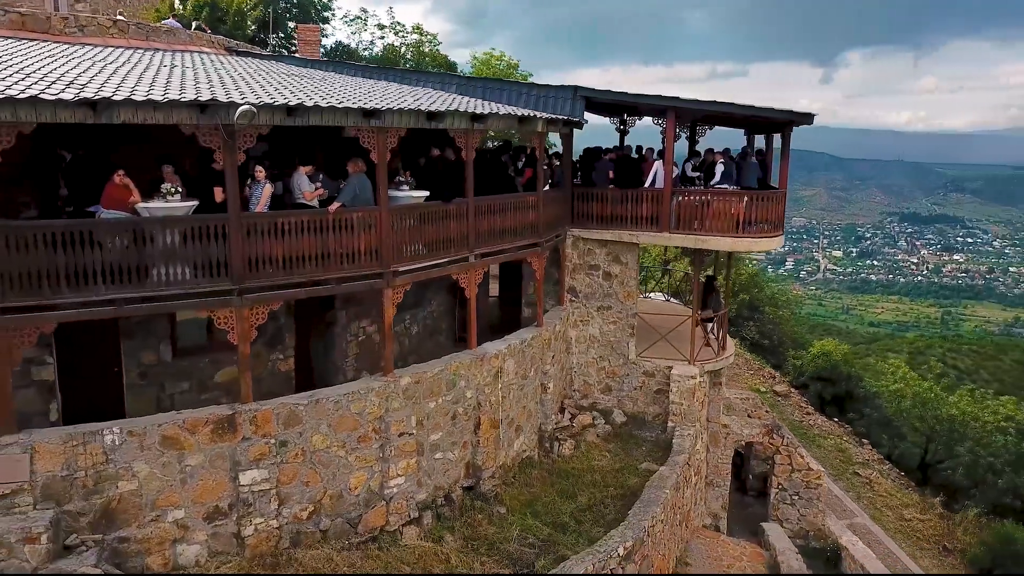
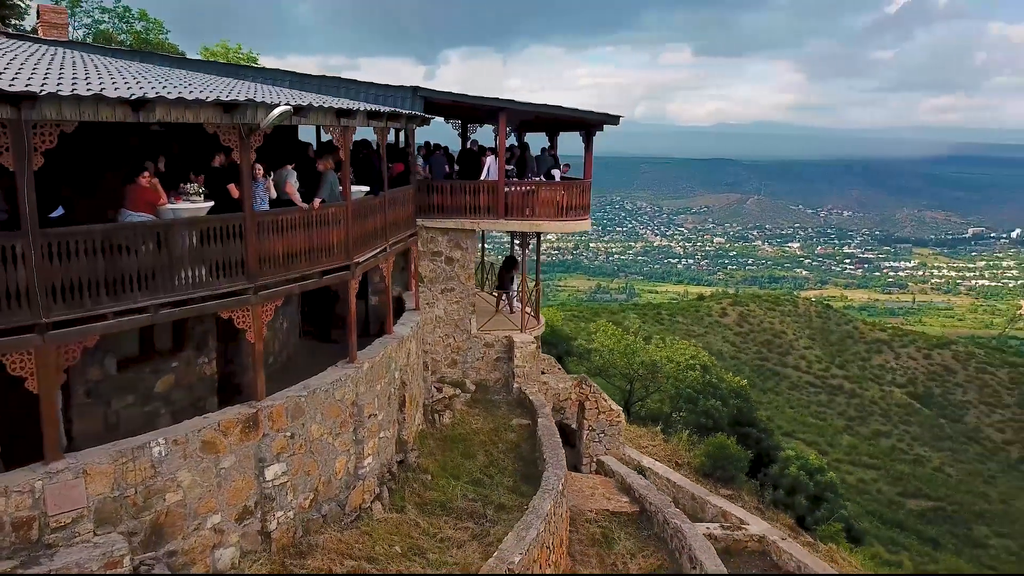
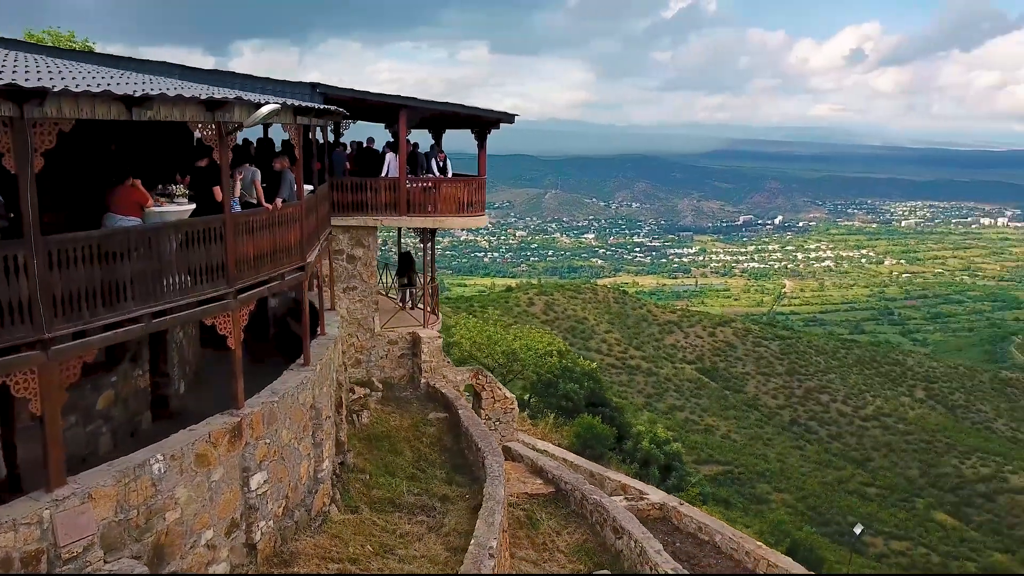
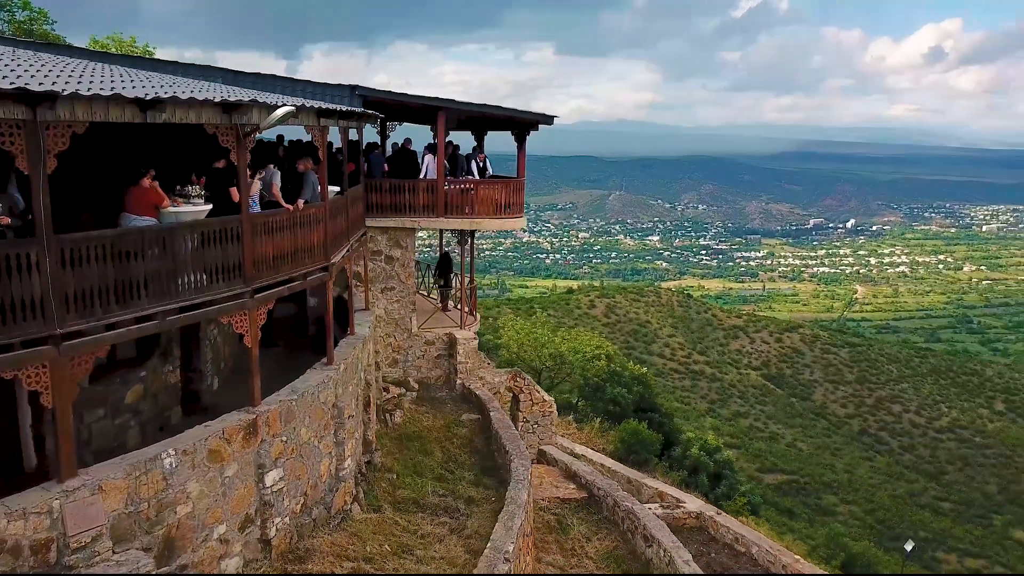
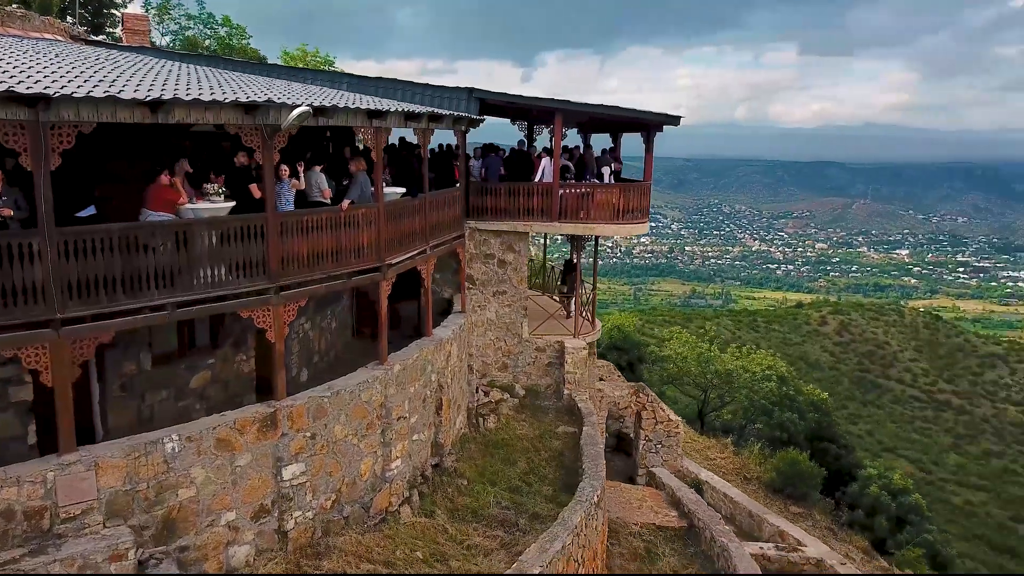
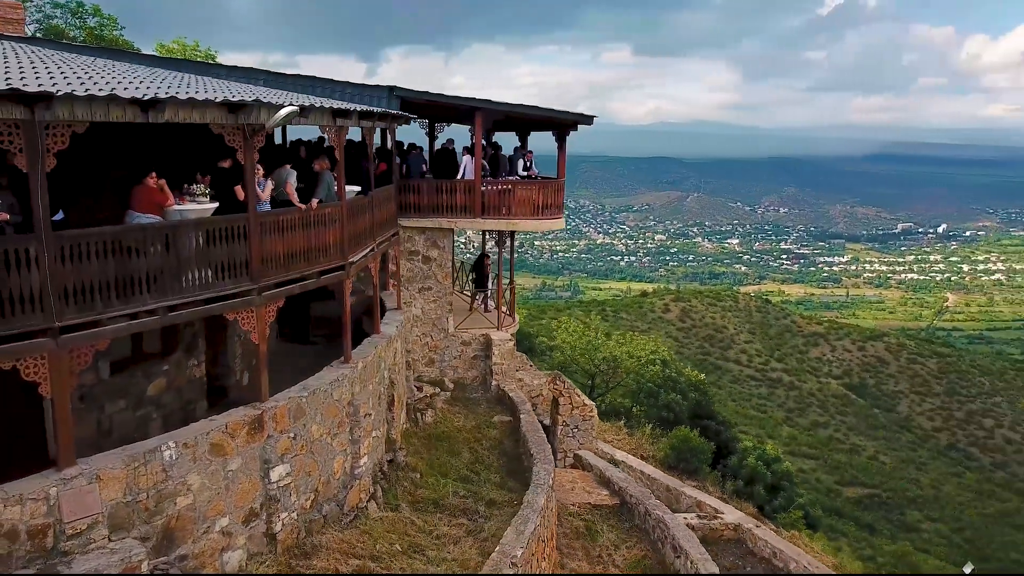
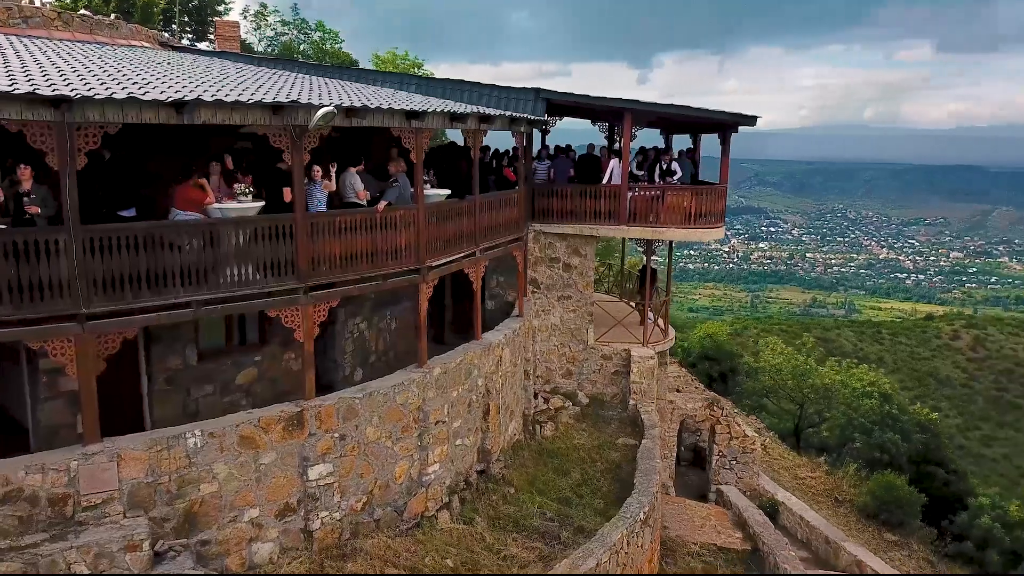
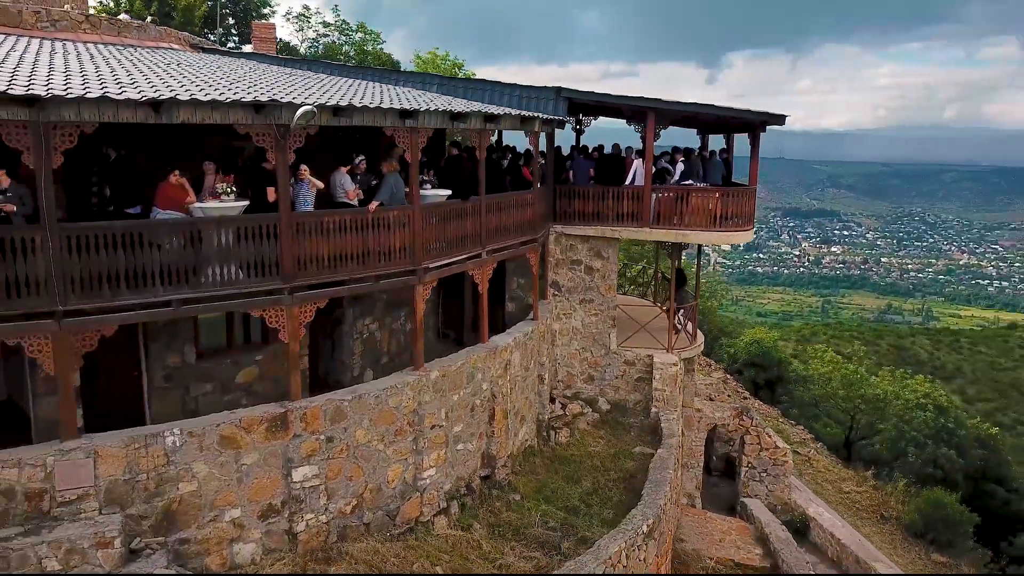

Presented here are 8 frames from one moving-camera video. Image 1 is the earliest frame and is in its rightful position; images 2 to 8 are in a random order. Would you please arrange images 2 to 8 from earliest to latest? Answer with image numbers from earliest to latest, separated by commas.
8, 7, 5, 2, 6, 4, 3
